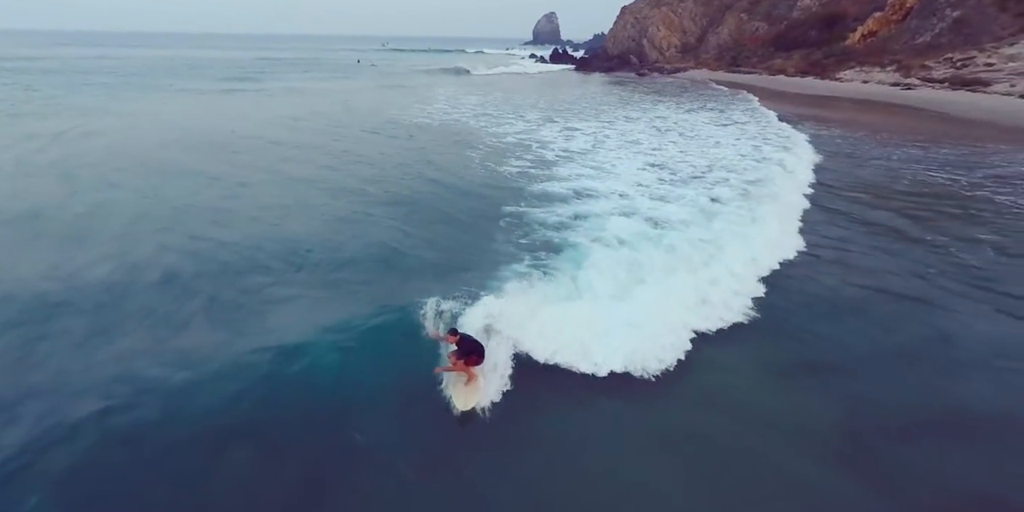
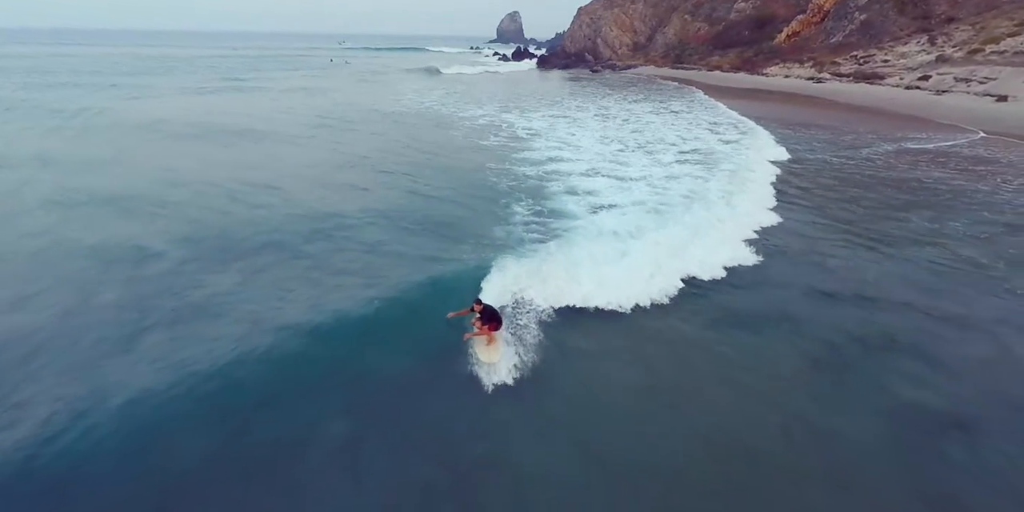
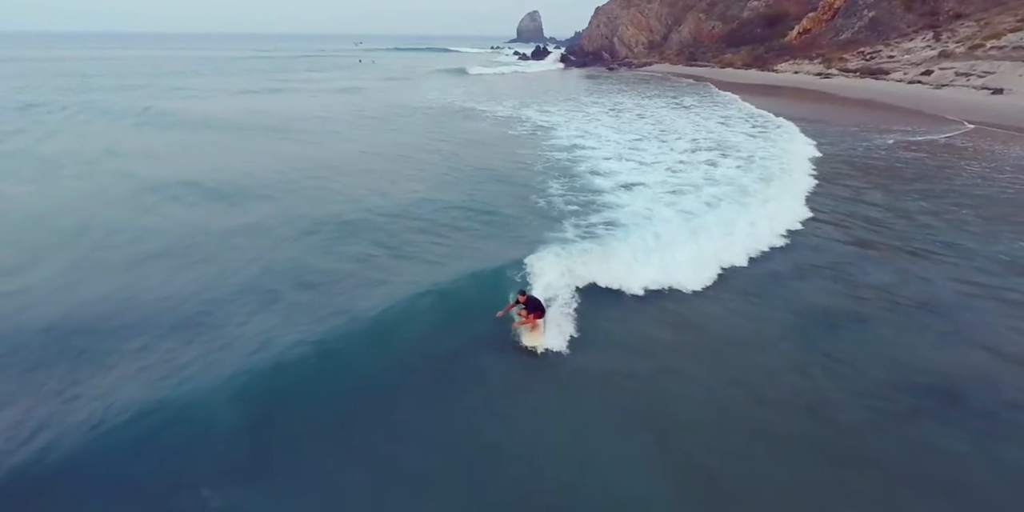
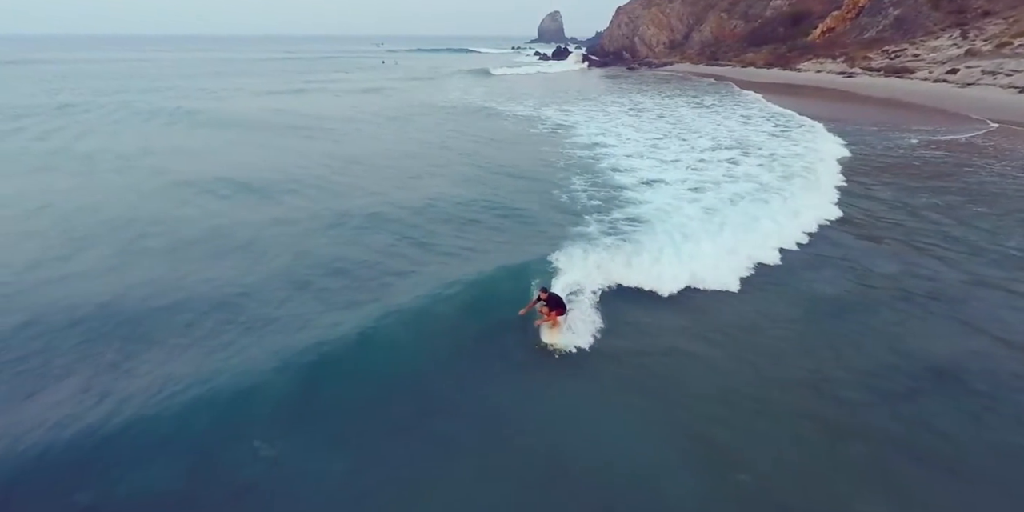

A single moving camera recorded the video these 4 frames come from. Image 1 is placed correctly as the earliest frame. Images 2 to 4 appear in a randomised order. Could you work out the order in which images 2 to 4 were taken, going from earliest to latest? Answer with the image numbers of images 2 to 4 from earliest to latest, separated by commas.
2, 3, 4
